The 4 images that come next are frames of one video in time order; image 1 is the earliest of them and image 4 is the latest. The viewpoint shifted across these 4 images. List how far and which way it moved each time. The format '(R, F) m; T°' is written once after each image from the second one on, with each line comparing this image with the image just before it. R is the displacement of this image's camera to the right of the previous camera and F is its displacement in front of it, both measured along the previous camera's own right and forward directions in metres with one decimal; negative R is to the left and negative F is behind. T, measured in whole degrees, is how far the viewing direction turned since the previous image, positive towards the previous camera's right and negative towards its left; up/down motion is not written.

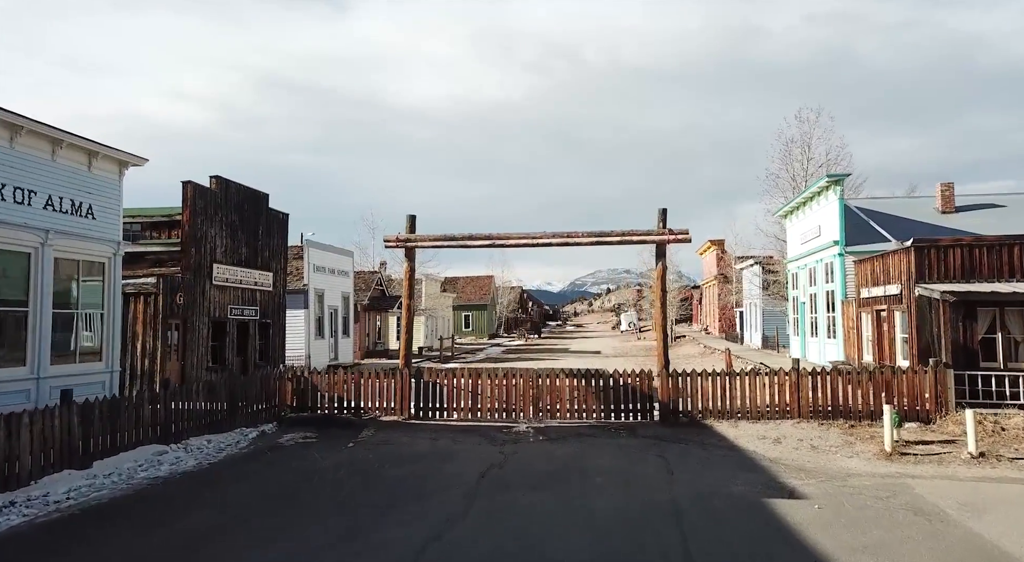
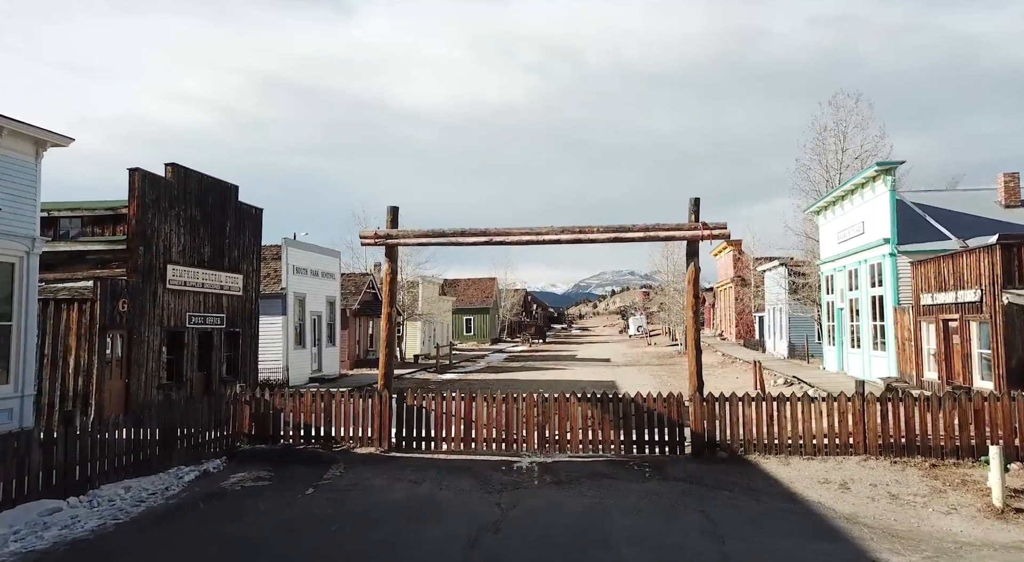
(+0.1, +2.7) m; 0°
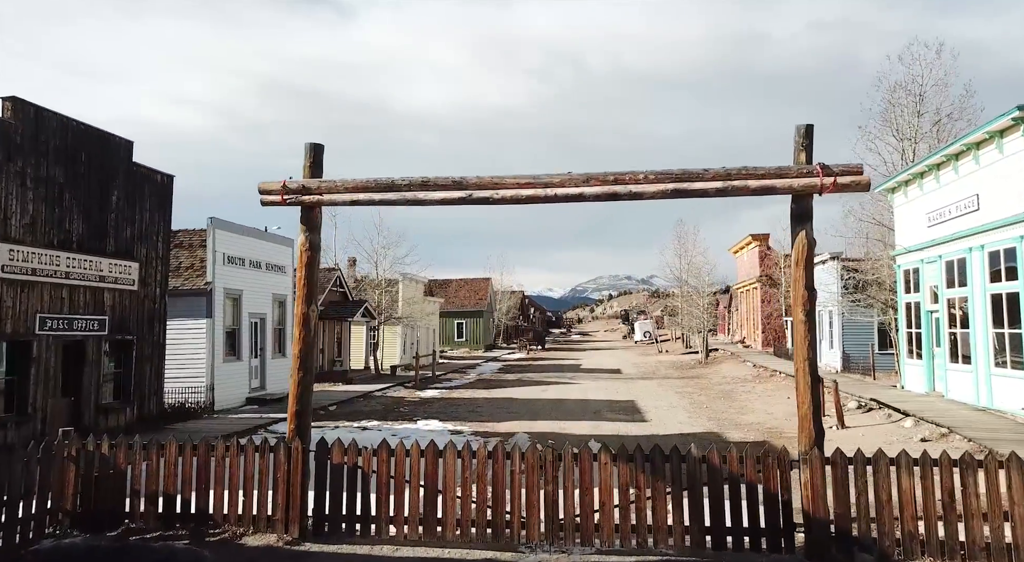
(0.0, +5.2) m; 0°
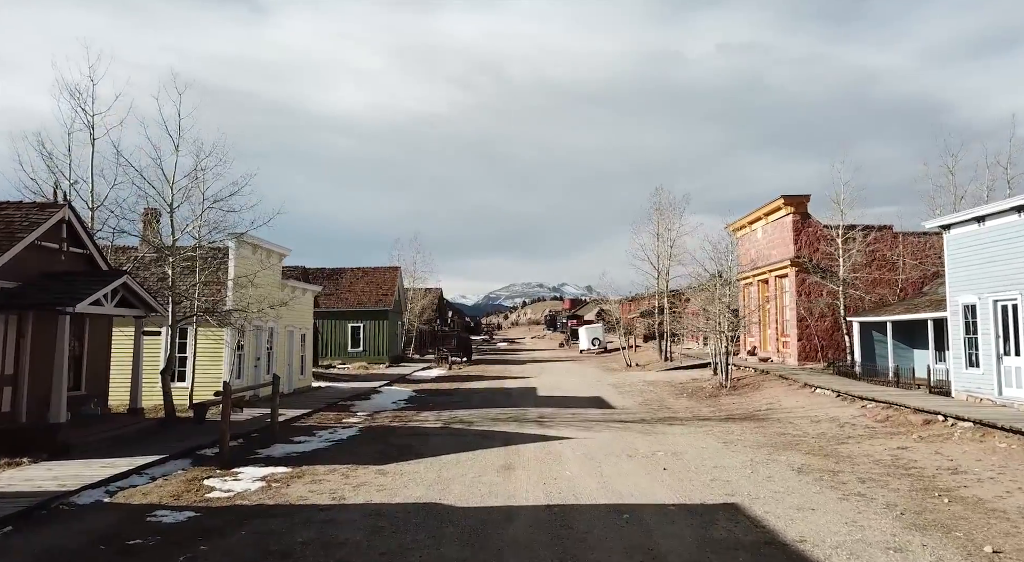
(-0.2, +13.5) m; +6°
